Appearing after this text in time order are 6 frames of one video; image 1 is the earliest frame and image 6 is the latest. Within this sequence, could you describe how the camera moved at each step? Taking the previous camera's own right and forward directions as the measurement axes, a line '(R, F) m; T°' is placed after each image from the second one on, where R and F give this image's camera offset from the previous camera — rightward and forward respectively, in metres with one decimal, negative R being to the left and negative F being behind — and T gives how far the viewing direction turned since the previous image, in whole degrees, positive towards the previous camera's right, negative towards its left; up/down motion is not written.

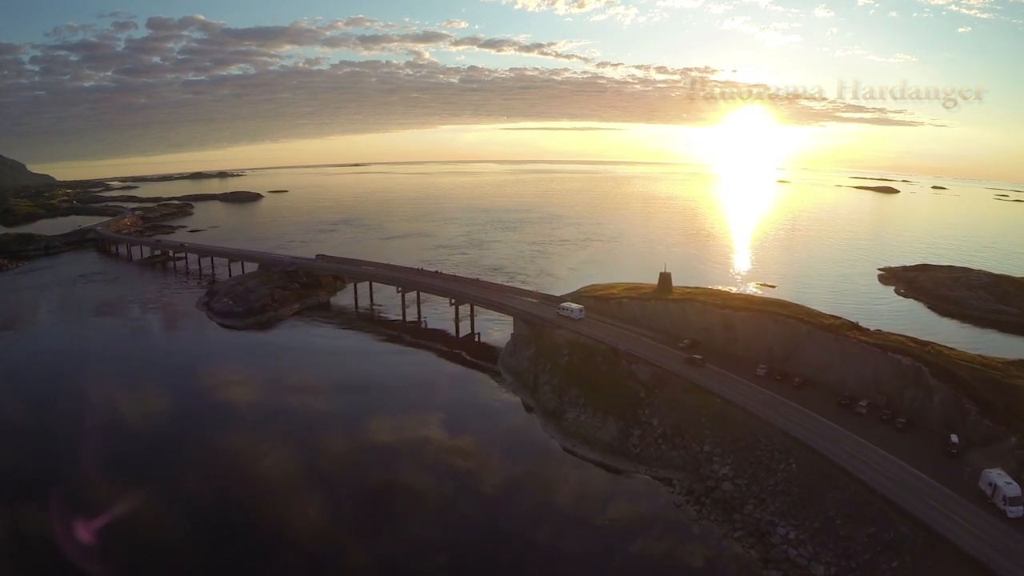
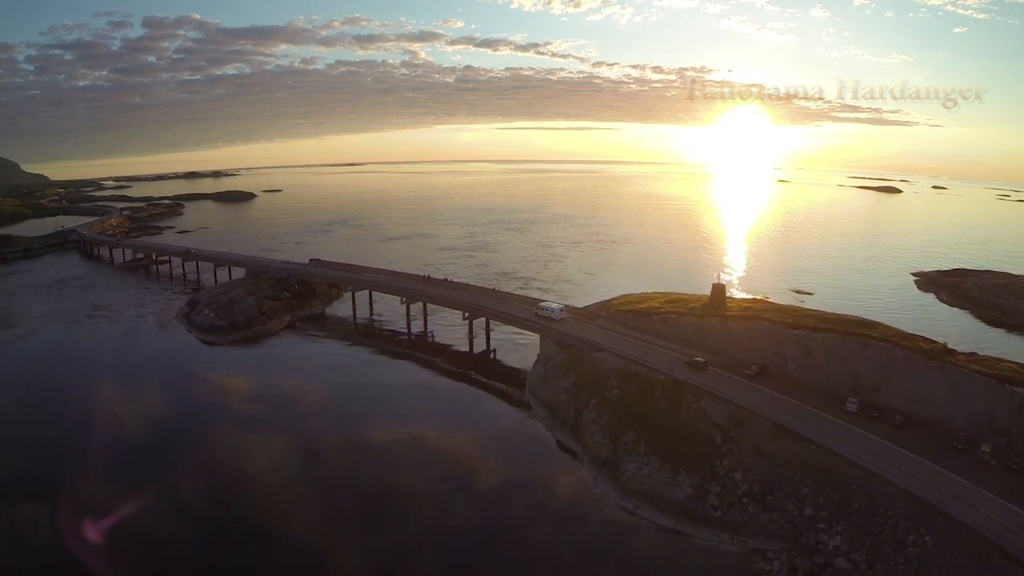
(-2.7, +8.4) m; 0°
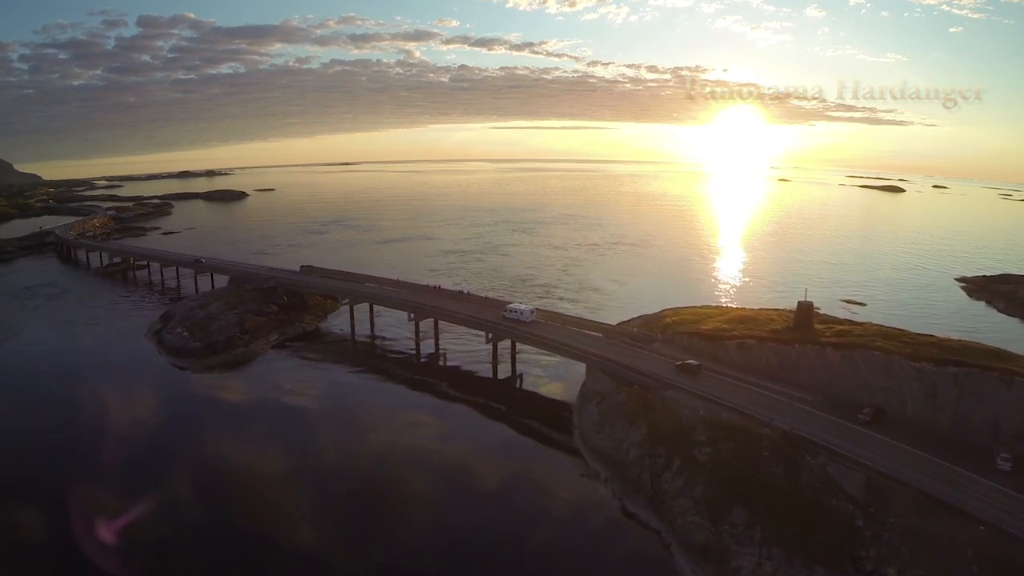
(-3.0, +9.3) m; 0°
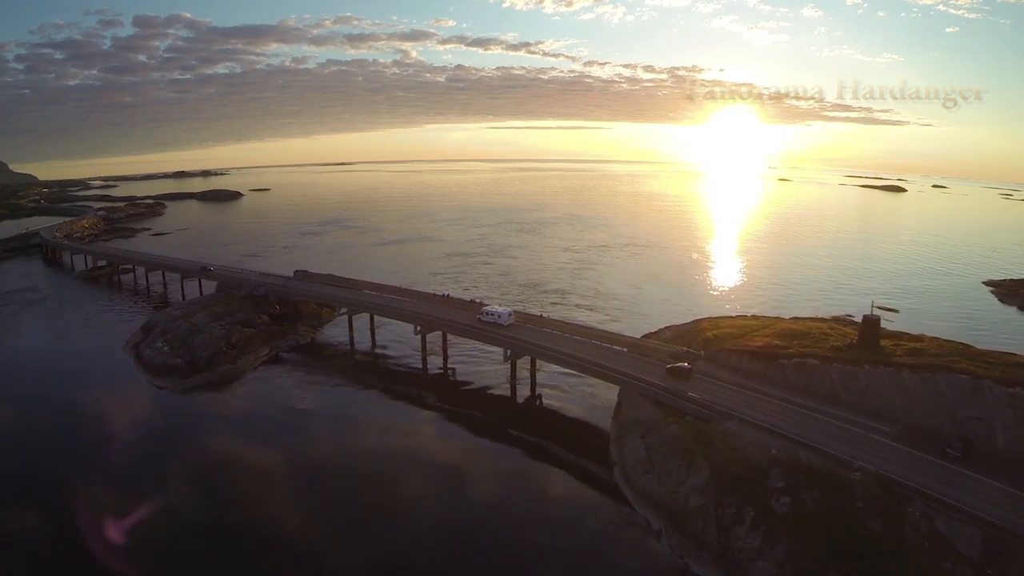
(-1.6, +5.1) m; 0°
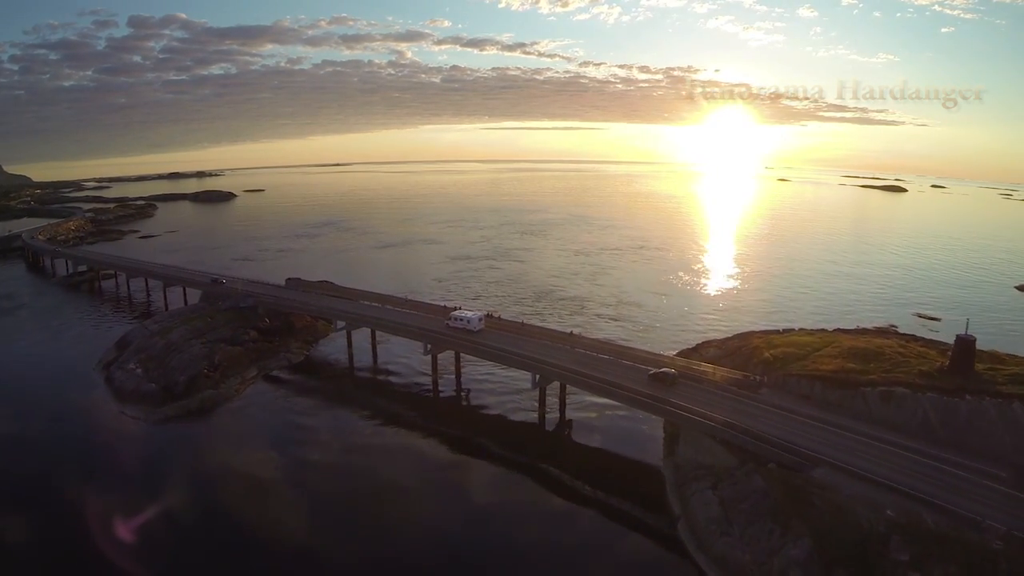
(-1.8, +5.6) m; 0°
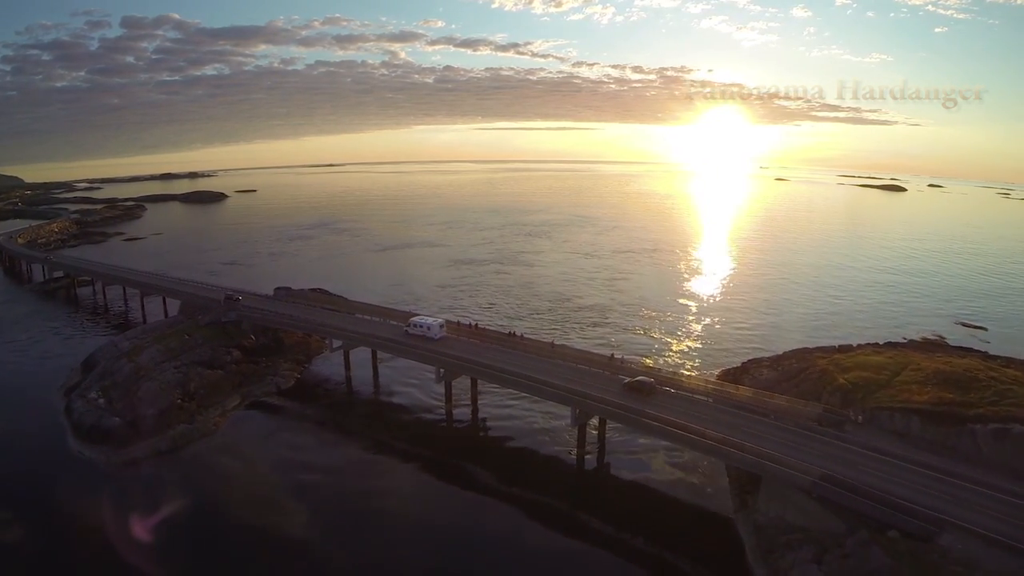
(-1.8, +5.6) m; +1°
